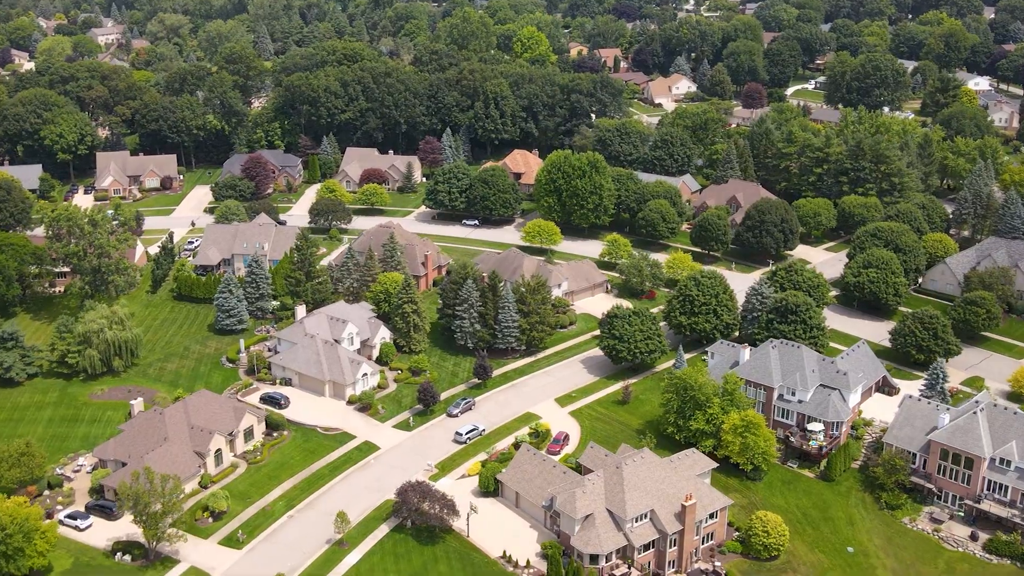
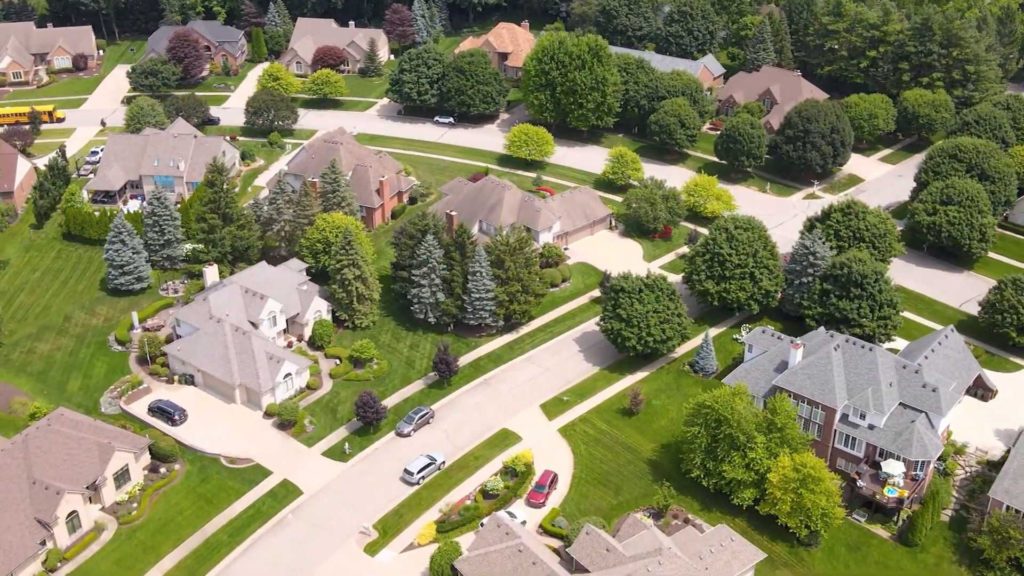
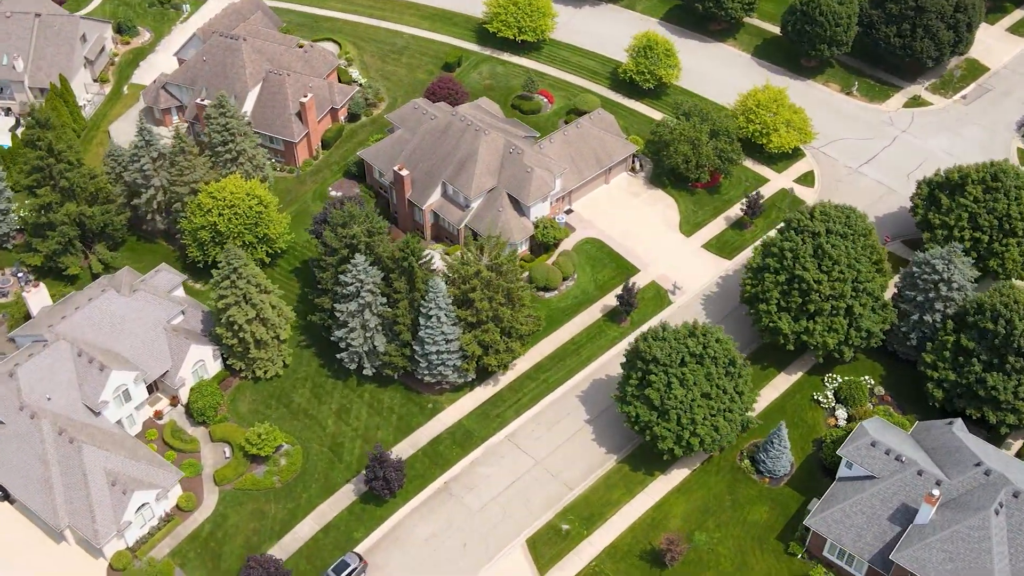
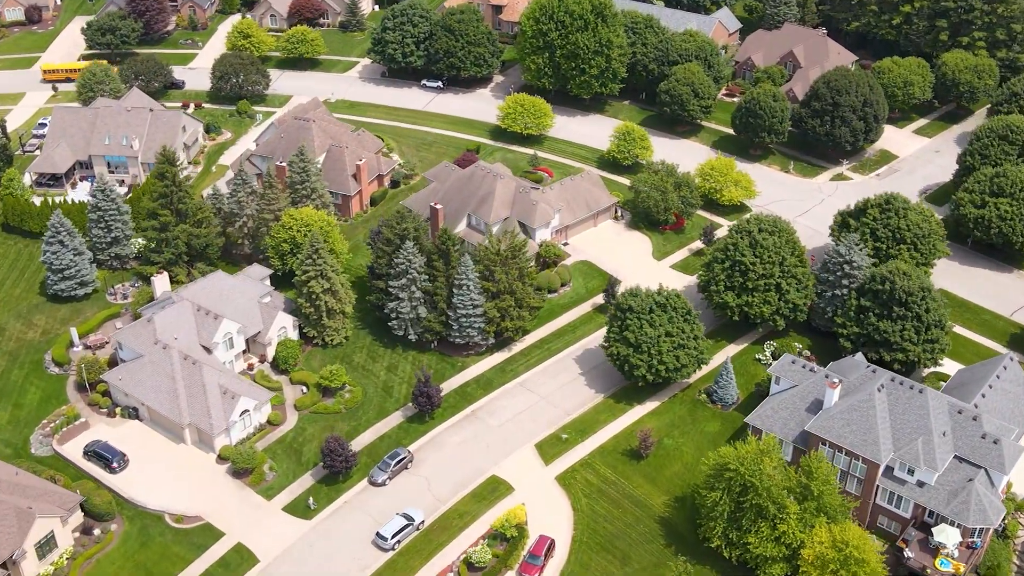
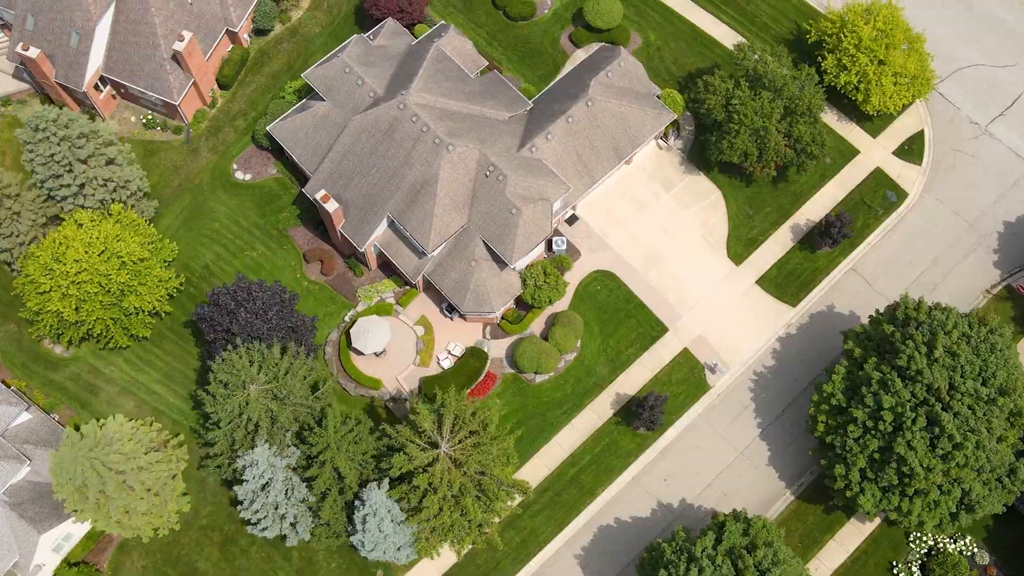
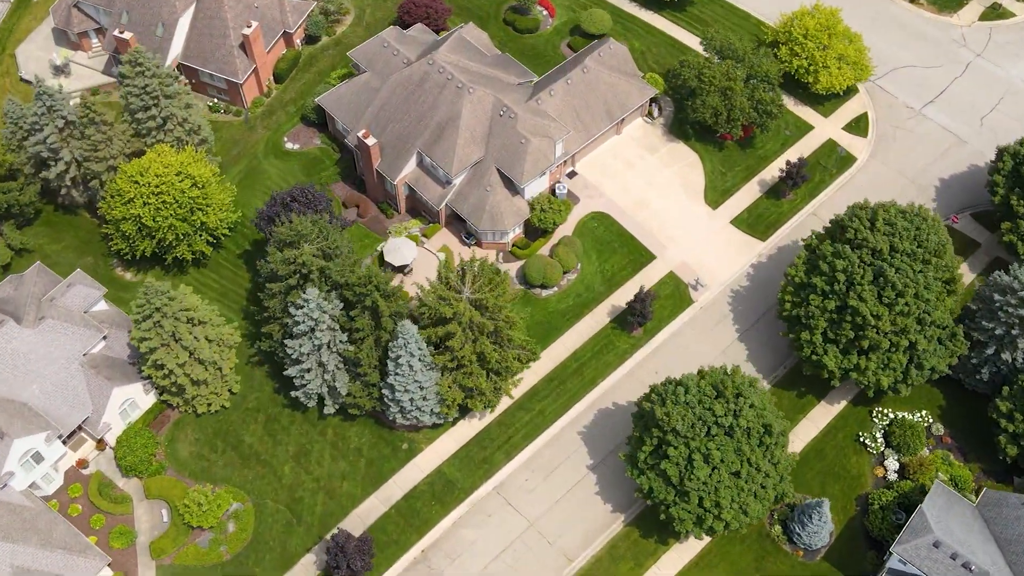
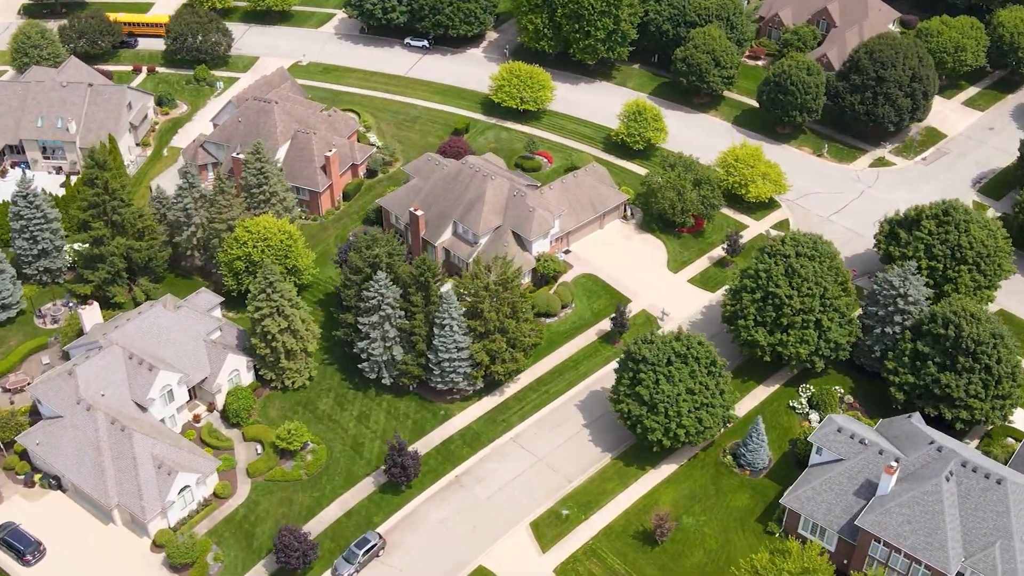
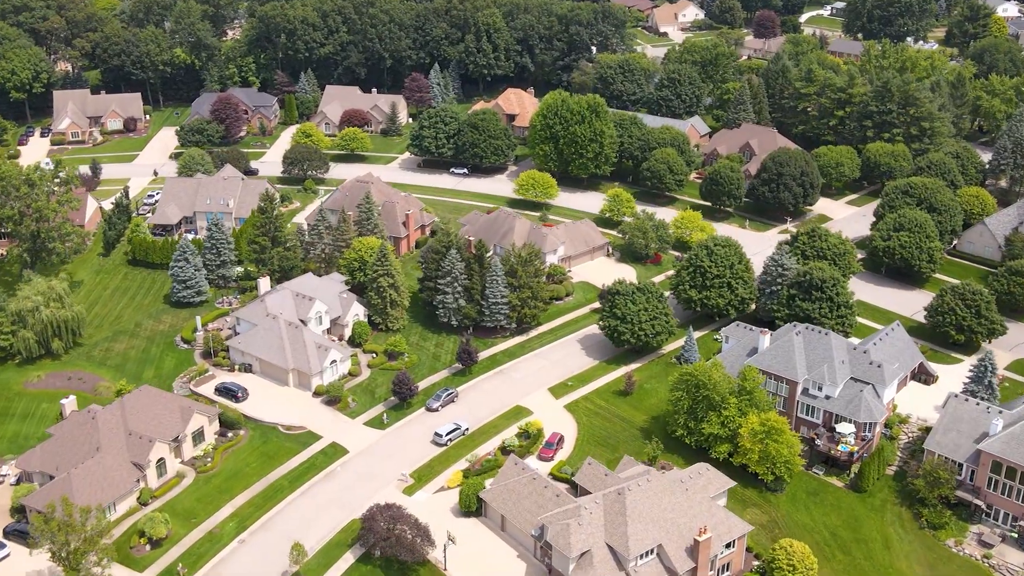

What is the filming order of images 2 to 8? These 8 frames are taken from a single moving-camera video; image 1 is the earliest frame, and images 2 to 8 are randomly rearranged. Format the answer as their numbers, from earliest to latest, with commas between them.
8, 2, 4, 7, 3, 6, 5
